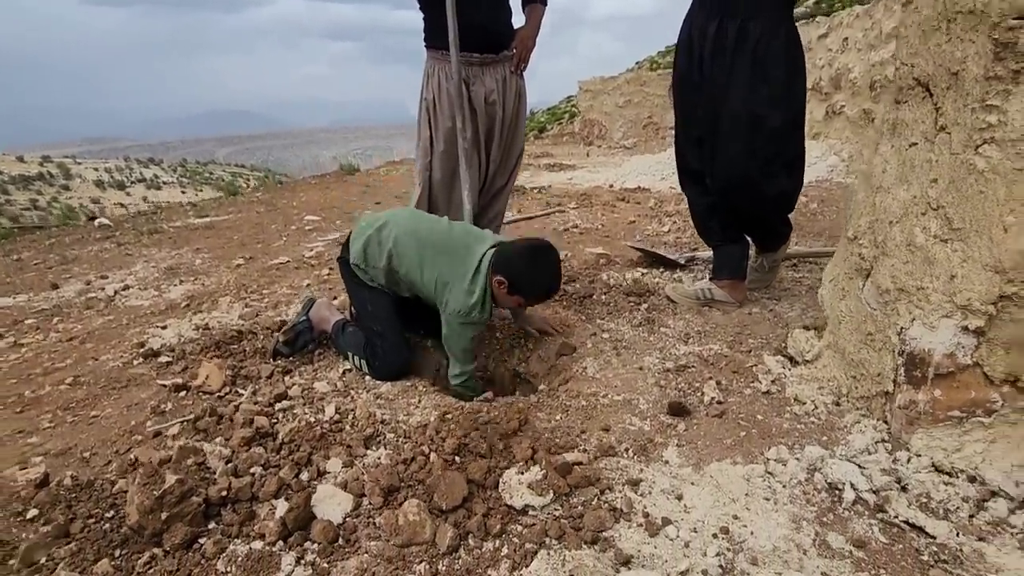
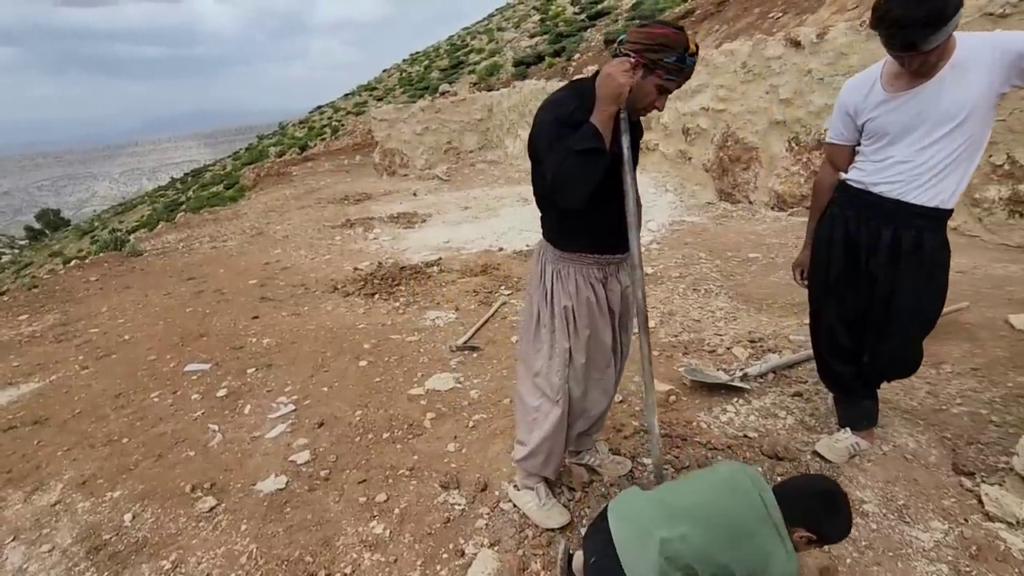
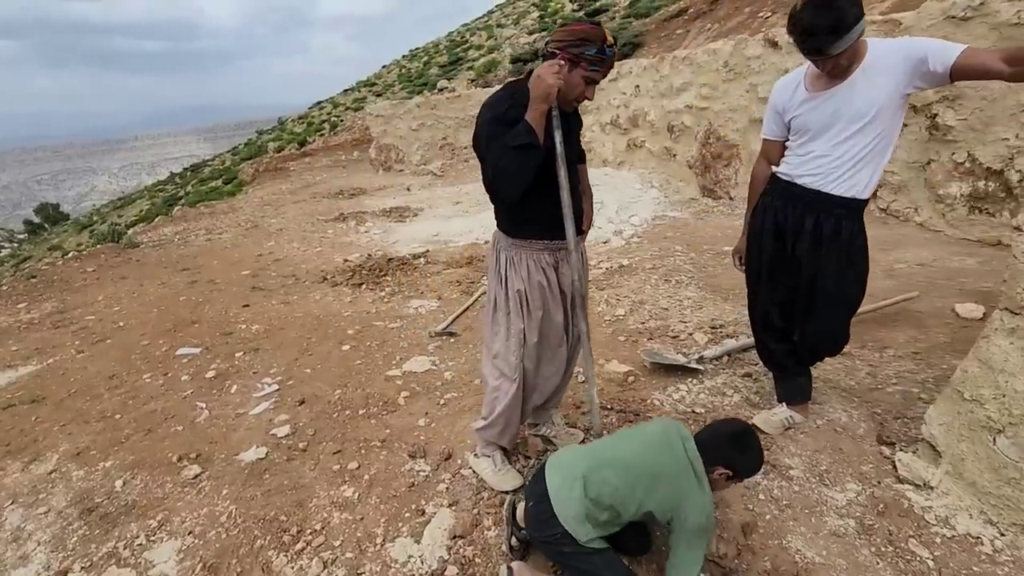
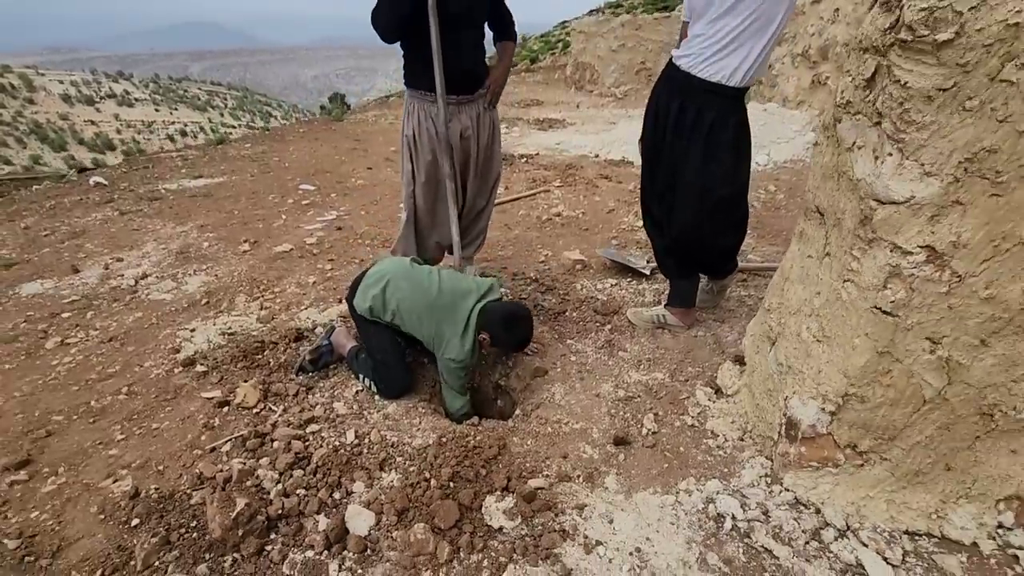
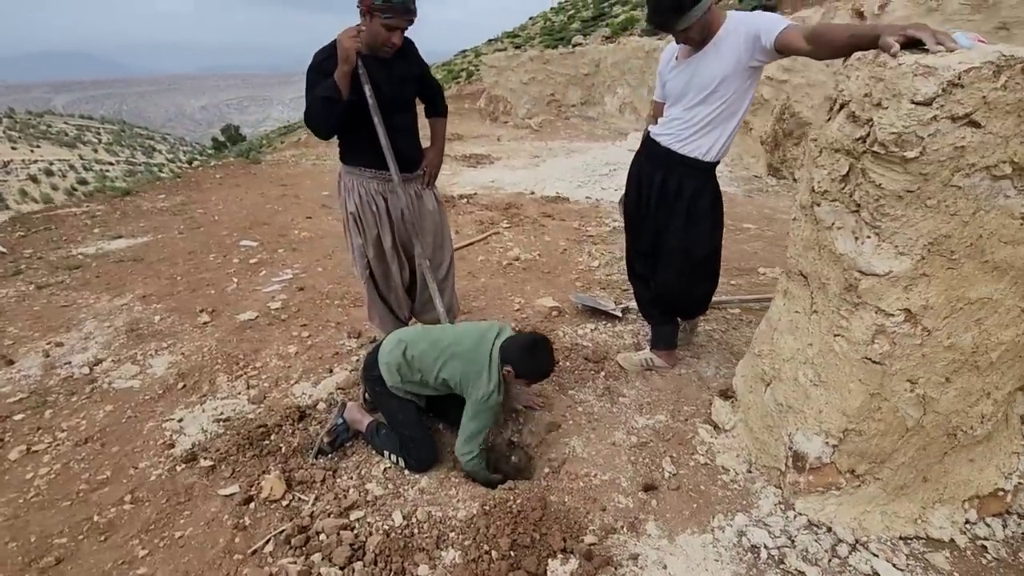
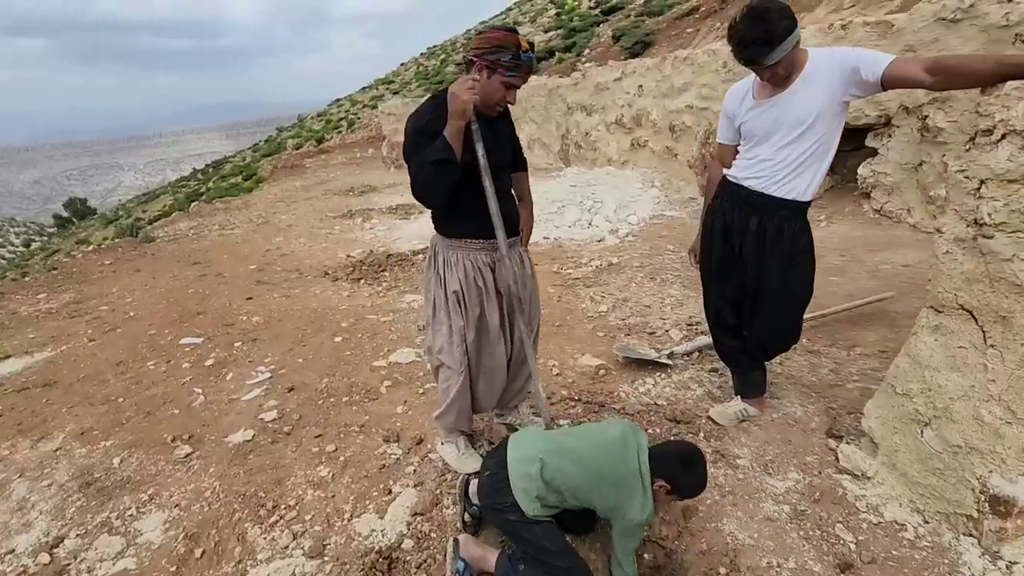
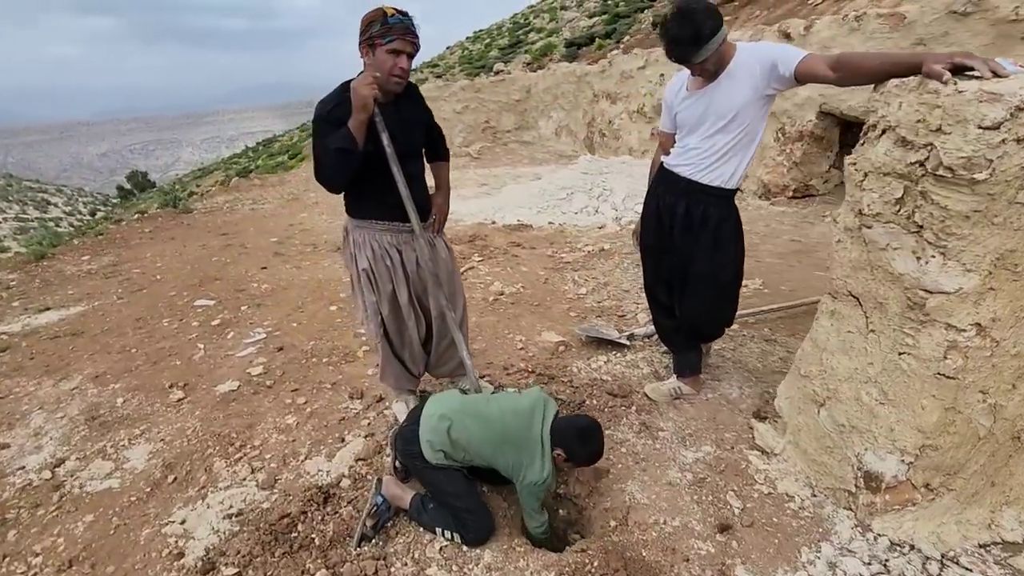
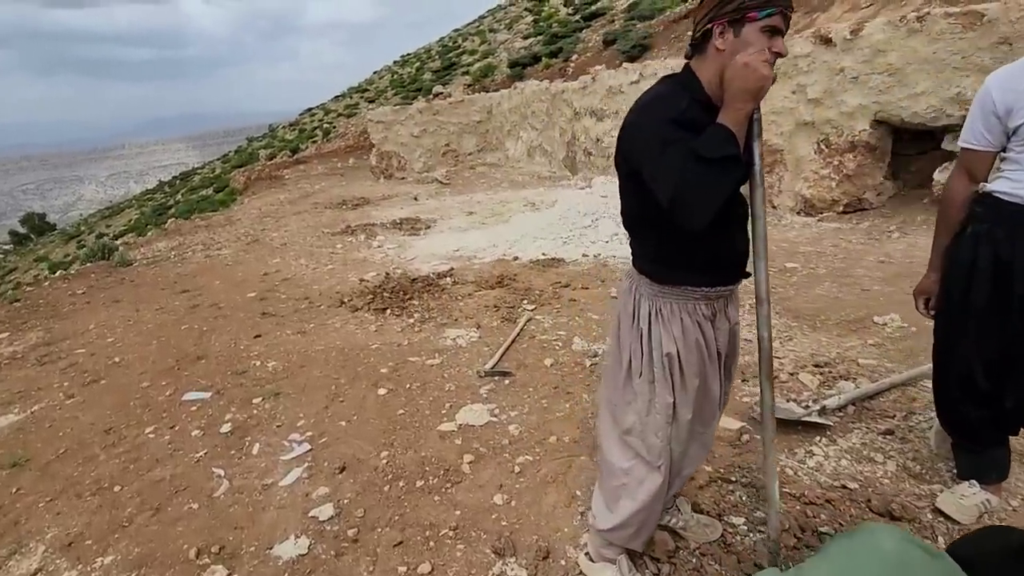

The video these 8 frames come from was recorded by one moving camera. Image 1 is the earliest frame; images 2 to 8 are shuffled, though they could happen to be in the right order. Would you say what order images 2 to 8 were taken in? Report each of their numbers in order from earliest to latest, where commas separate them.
4, 5, 7, 6, 3, 2, 8
